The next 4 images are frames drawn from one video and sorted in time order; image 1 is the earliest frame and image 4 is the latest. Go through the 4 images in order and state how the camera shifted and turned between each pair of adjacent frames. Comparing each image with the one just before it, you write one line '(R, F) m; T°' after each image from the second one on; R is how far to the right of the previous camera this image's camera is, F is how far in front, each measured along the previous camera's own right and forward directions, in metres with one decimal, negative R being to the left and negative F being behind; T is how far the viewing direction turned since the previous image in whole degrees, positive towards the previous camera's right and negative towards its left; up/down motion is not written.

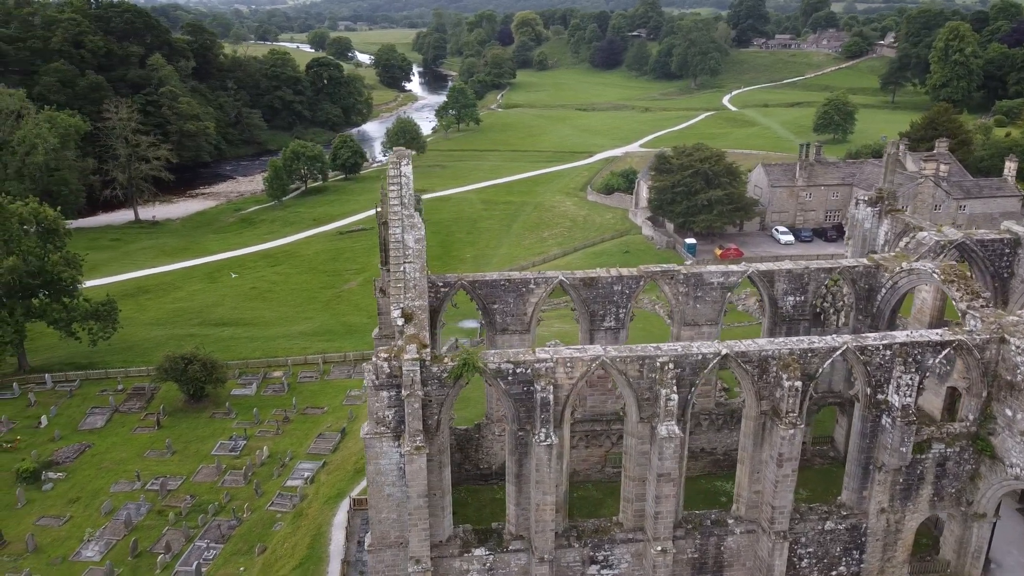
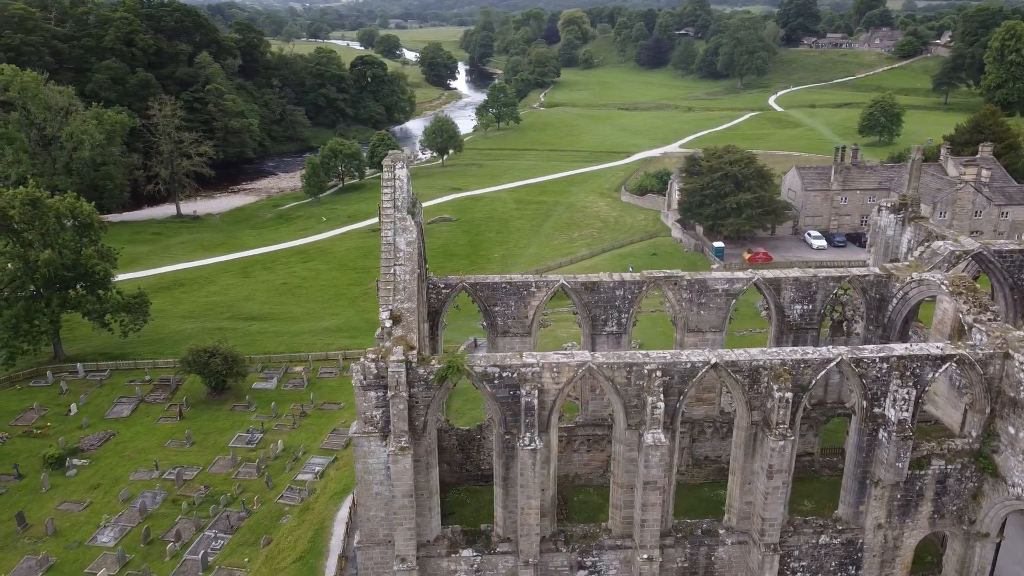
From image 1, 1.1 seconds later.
(+1.2, 0.0) m; -3°
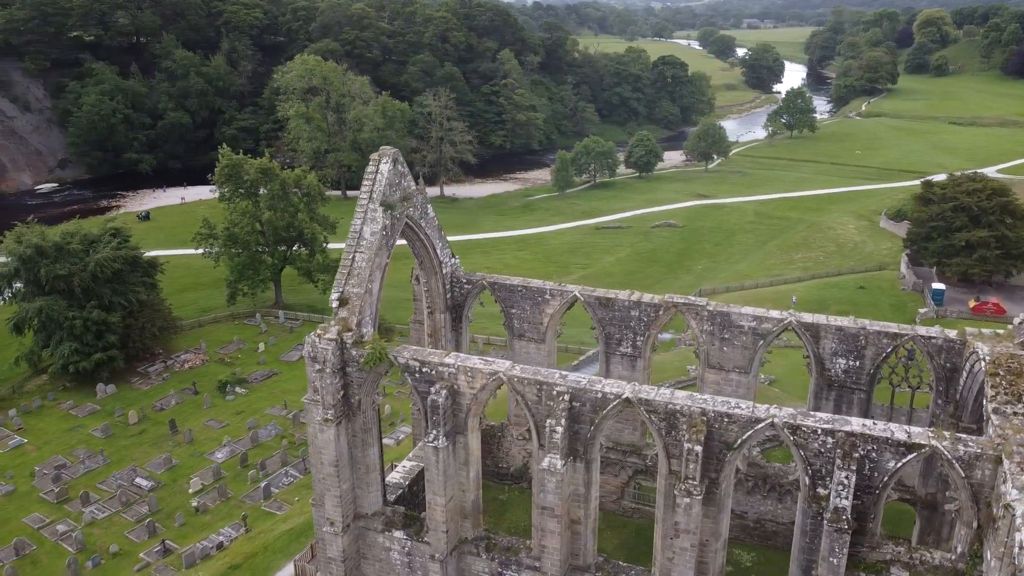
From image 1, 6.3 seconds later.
(+8.0, +1.6) m; -23°
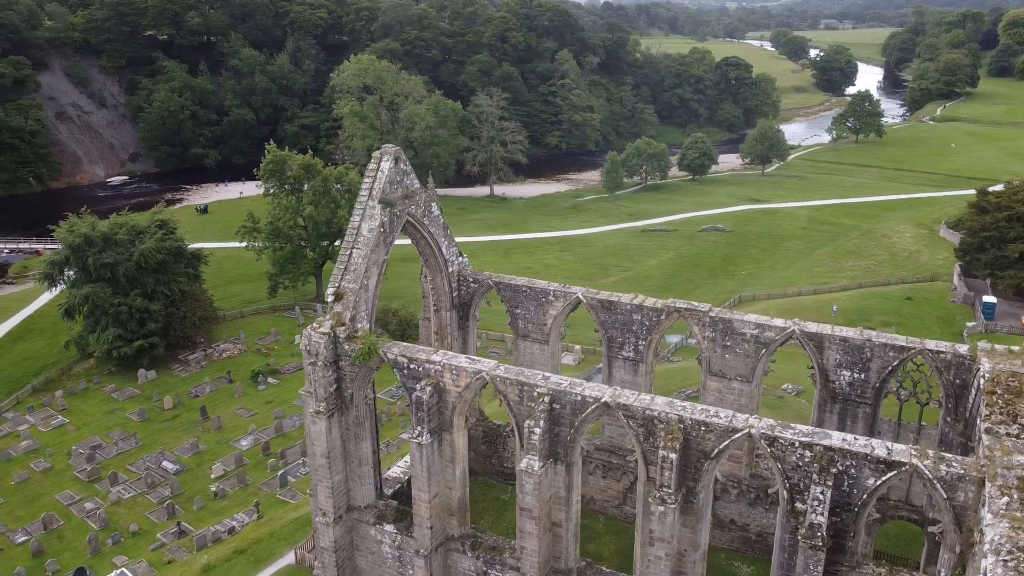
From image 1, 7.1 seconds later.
(+1.6, +0.1) m; -5°
